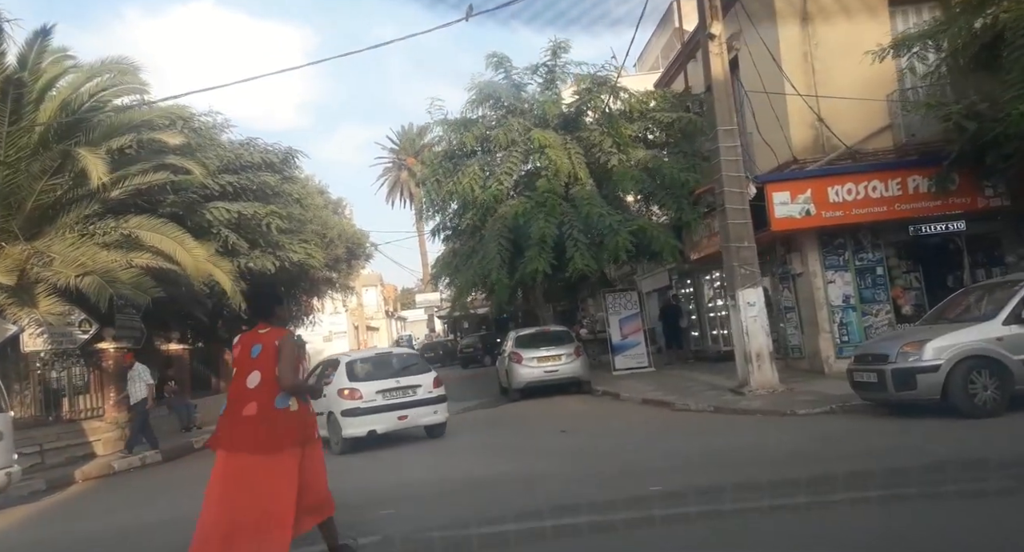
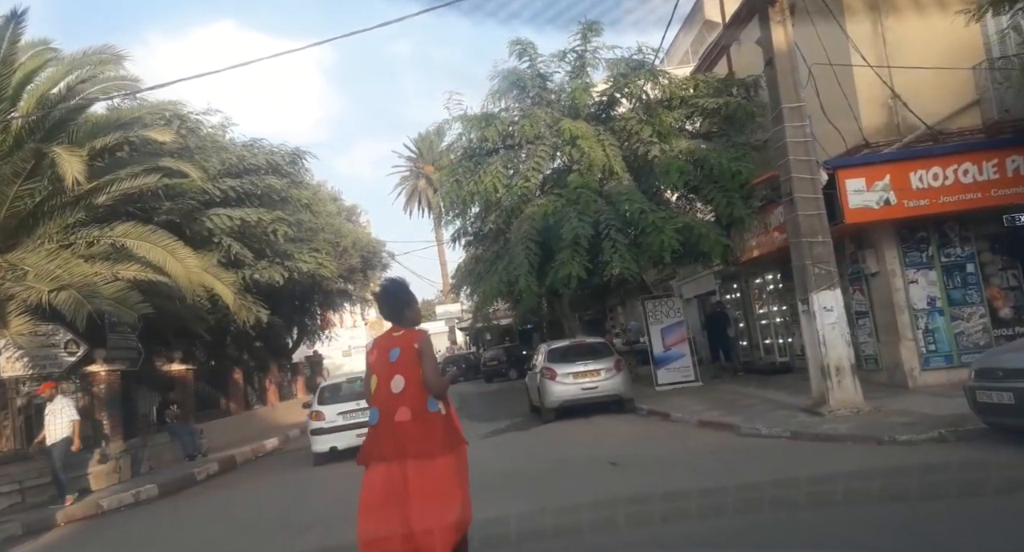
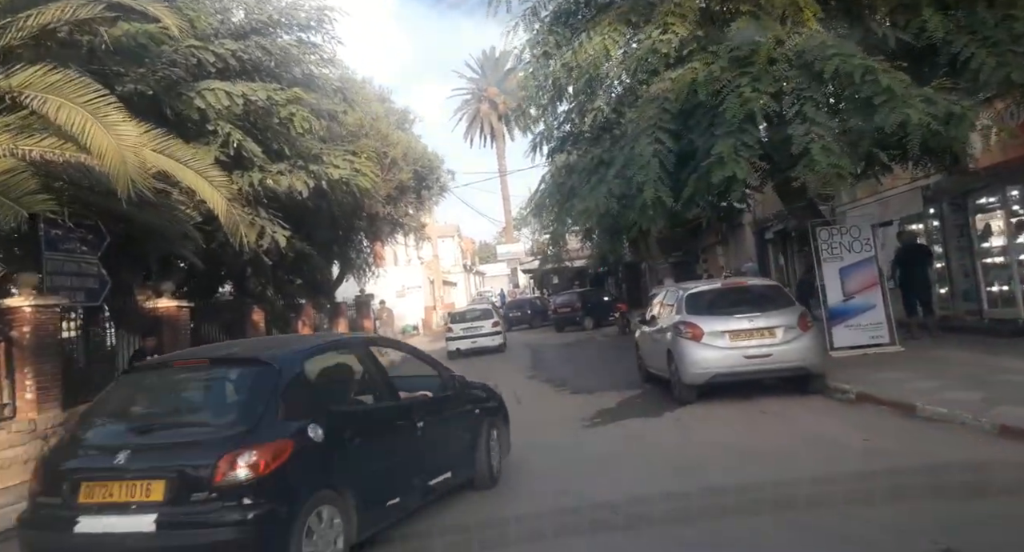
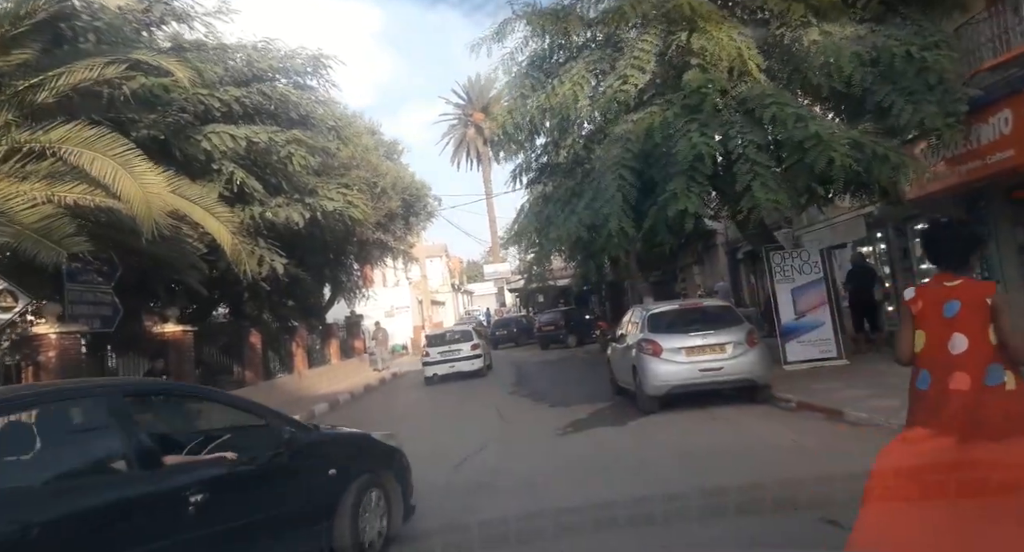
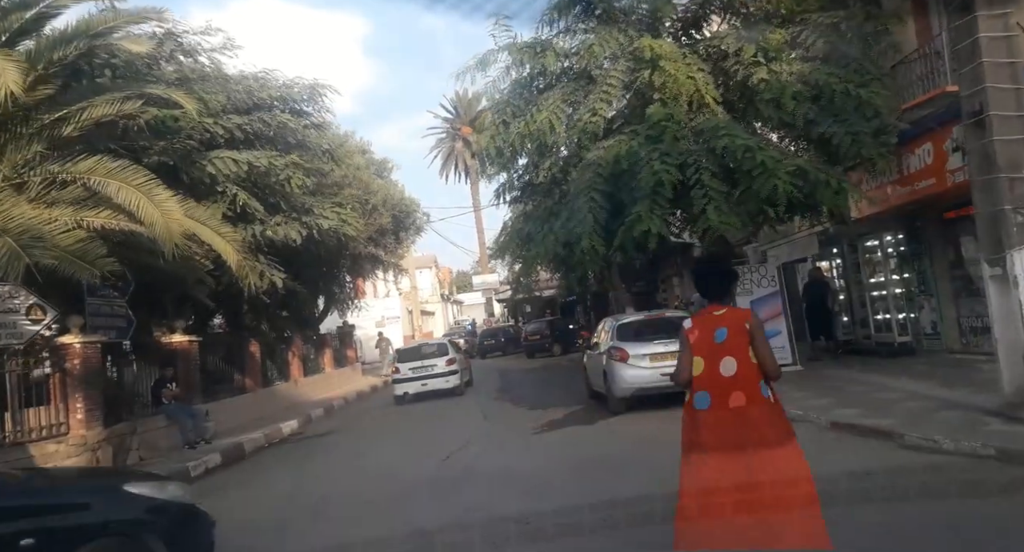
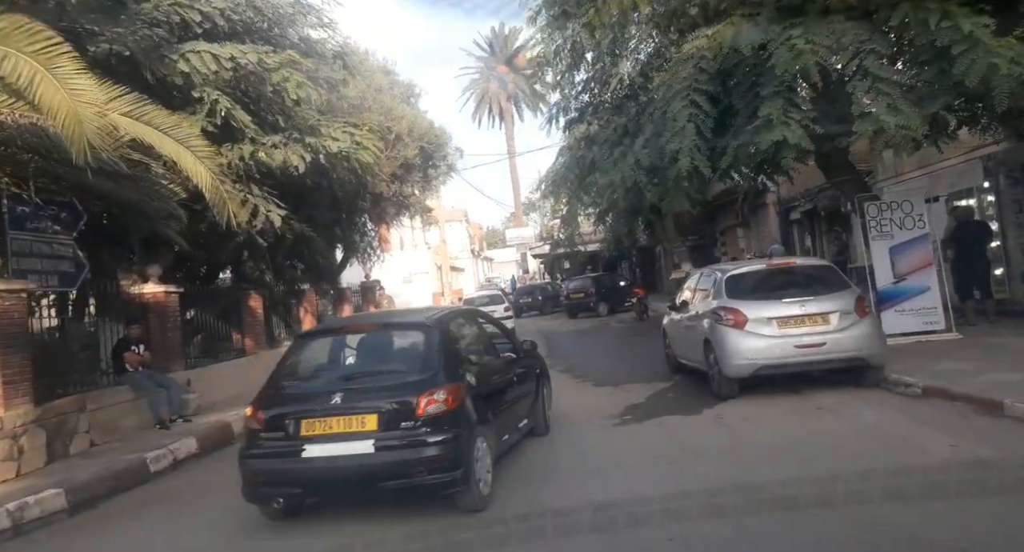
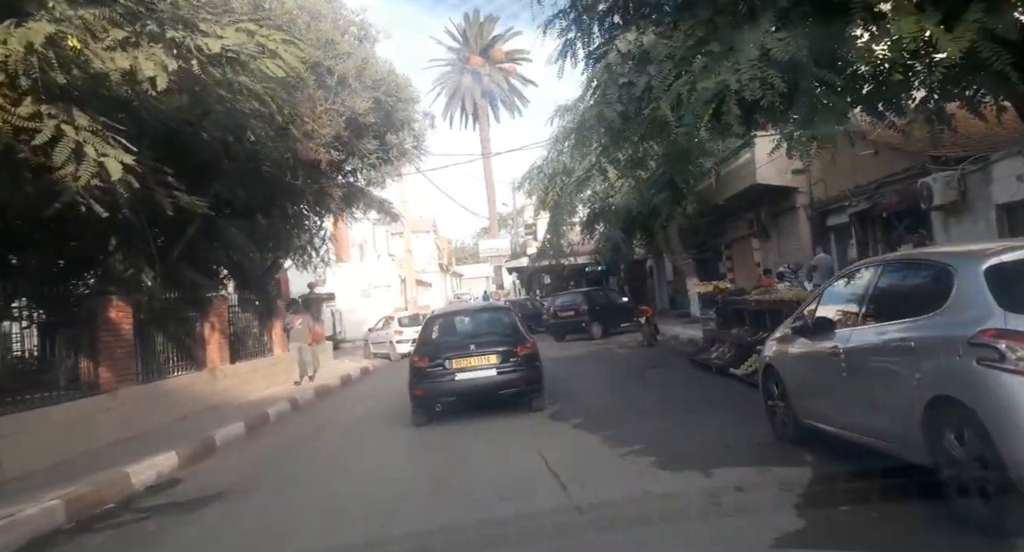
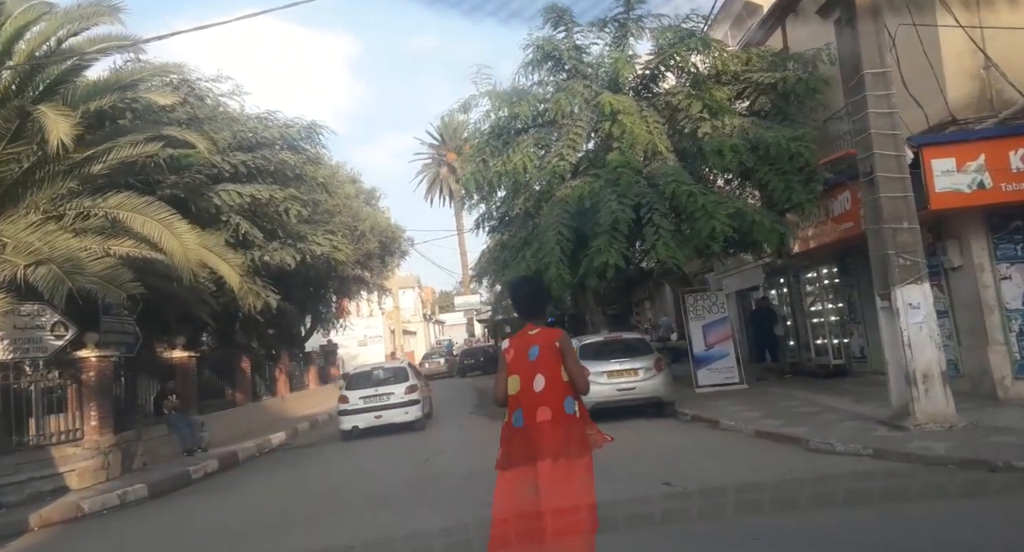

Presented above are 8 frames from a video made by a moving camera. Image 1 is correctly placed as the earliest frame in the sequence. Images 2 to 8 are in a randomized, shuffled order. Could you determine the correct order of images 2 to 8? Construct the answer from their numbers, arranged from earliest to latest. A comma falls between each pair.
2, 8, 5, 4, 3, 6, 7
